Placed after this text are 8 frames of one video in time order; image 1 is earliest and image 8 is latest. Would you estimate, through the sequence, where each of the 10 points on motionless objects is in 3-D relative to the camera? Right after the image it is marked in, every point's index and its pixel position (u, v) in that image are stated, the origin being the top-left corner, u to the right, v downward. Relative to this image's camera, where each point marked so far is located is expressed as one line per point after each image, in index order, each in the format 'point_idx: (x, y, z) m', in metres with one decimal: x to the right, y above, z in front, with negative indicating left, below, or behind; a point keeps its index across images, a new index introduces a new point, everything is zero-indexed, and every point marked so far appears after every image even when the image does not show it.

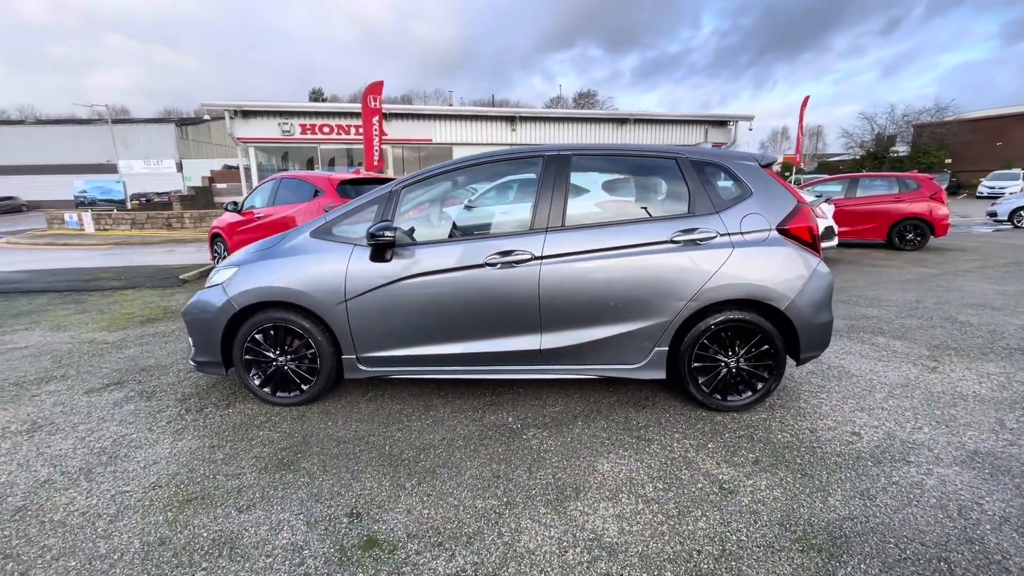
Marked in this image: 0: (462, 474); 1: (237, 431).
0: (-0.2, -0.9, +2.3) m
1: (-1.6, -0.8, +2.8) m
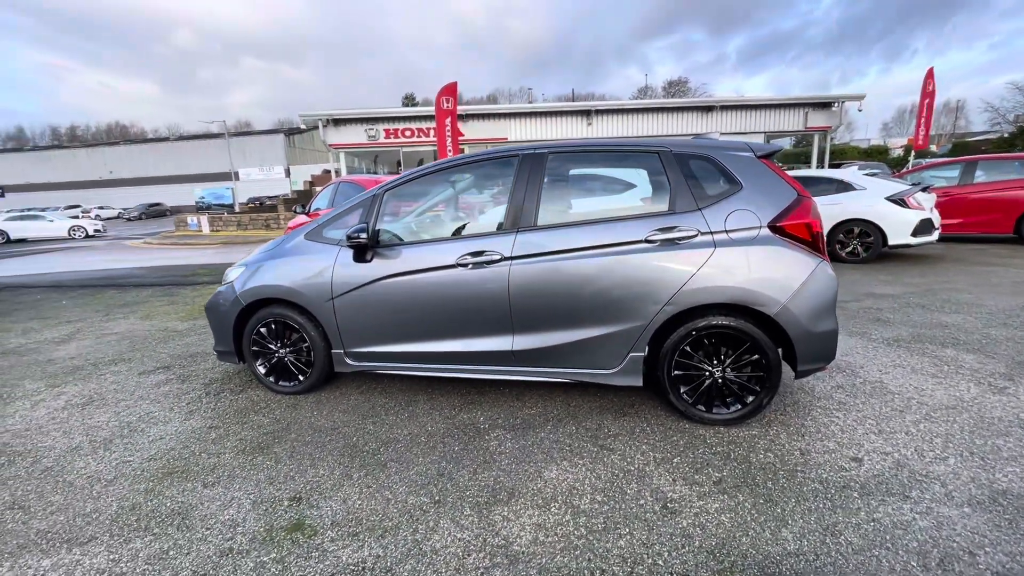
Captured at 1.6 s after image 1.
0: (-0.5, -0.9, +2.4) m
1: (-1.8, -0.8, +3.1) m
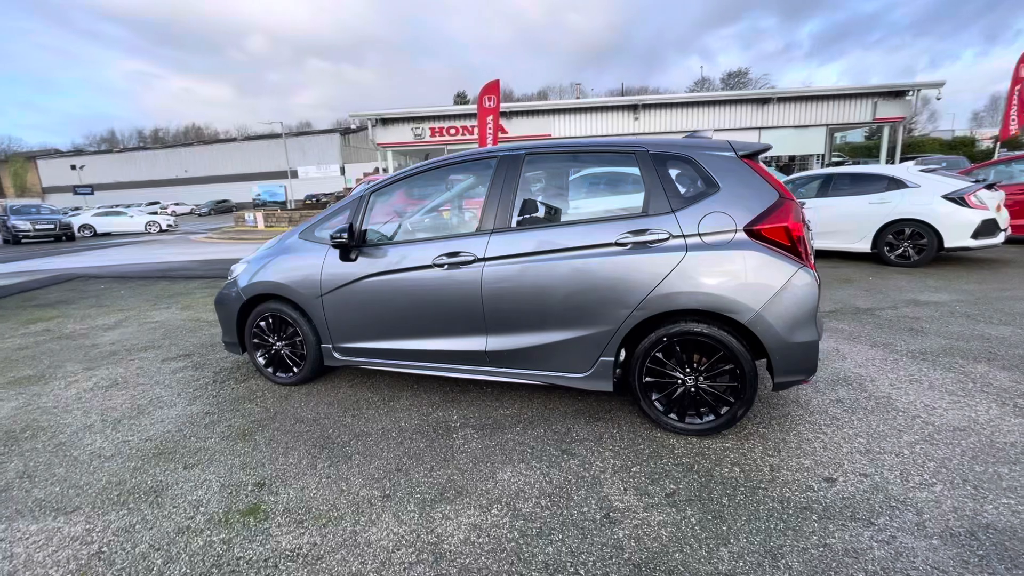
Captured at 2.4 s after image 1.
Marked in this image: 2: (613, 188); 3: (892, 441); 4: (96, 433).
0: (-0.7, -0.9, +2.5) m
1: (-1.9, -0.8, +3.3) m
2: (+0.6, +0.6, +2.7) m
3: (+2.1, -0.8, +2.6) m
4: (-2.6, -0.9, +2.9) m
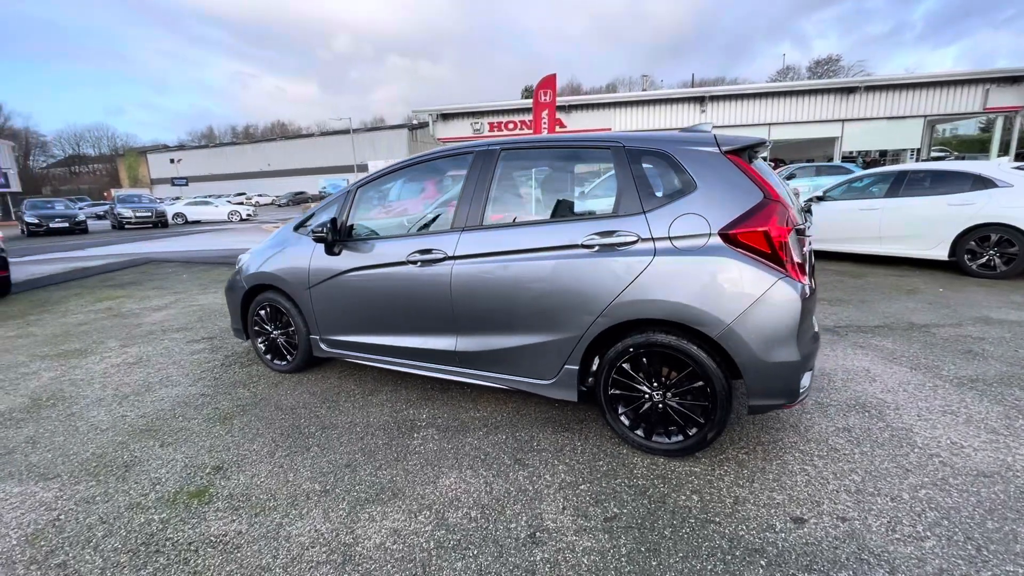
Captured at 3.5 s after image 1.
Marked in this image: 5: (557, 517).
0: (-1.0, -0.9, +2.5) m
1: (-2.1, -0.7, +3.4) m
2: (+0.4, +0.5, +2.6) m
3: (+1.8, -0.9, +2.2) m
4: (-2.8, -0.8, +3.2) m
5: (+0.2, -1.0, +2.0) m
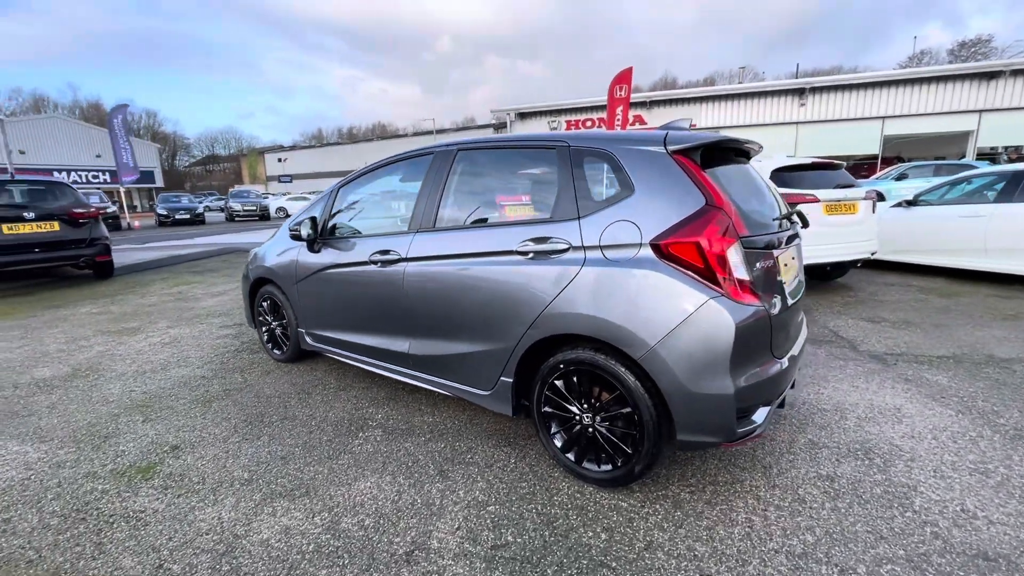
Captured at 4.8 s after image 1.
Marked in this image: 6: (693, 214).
0: (-1.4, -0.9, +2.6) m
1: (-2.2, -0.7, +3.7) m
2: (+0.1, +0.5, +2.4) m
3: (+1.3, -1.0, +1.8) m
4: (-3.0, -0.7, +3.6) m
5: (-0.3, -1.0, +1.9) m
6: (+0.7, +0.3, +1.9) m
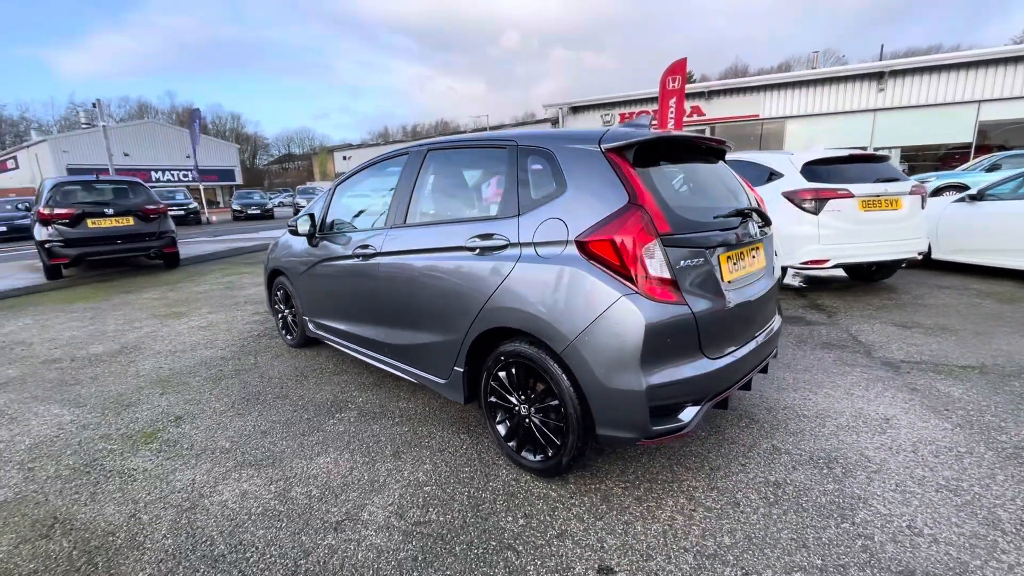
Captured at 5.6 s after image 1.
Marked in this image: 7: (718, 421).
0: (-1.6, -0.8, +2.9) m
1: (-2.3, -0.6, +4.1) m
2: (-0.1, +0.5, +2.5) m
3: (+1.0, -1.0, +1.8) m
4: (-3.1, -0.6, +4.0) m
5: (-0.6, -1.0, +2.1) m
6: (+0.4, +0.3, +1.9) m
7: (+1.2, -0.8, +2.8) m
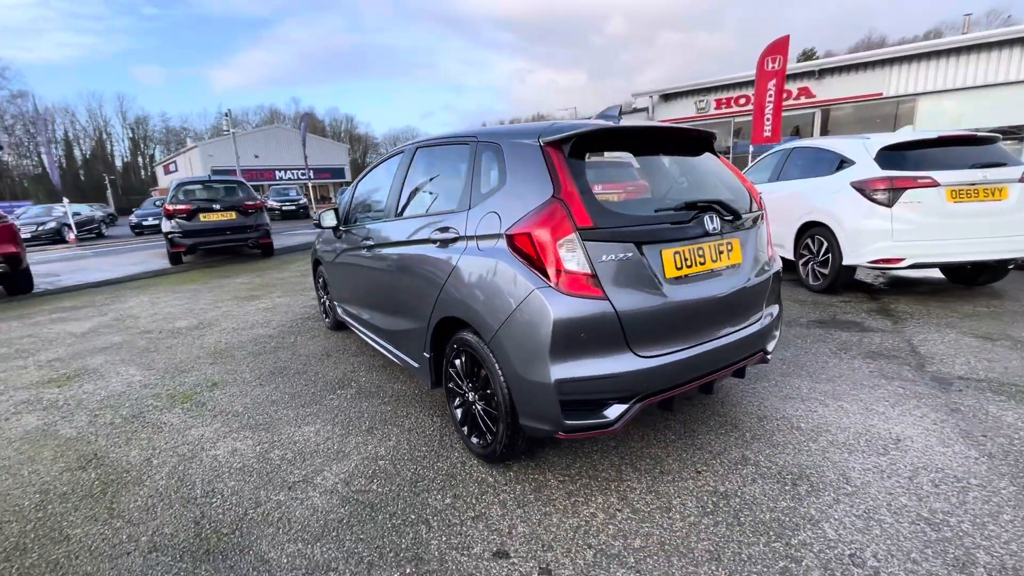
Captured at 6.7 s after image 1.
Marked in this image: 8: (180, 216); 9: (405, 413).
0: (-1.7, -0.7, +3.3) m
1: (-2.2, -0.4, +4.6) m
2: (-0.3, +0.6, +2.6) m
3: (+0.6, -1.0, +1.7) m
4: (-2.9, -0.4, +4.7) m
5: (-0.9, -0.9, +2.3) m
6: (+0.1, +0.3, +2.0) m
7: (+1.0, -0.8, +2.7) m
8: (-6.3, +1.4, +8.9) m
9: (-0.7, -0.8, +2.9) m
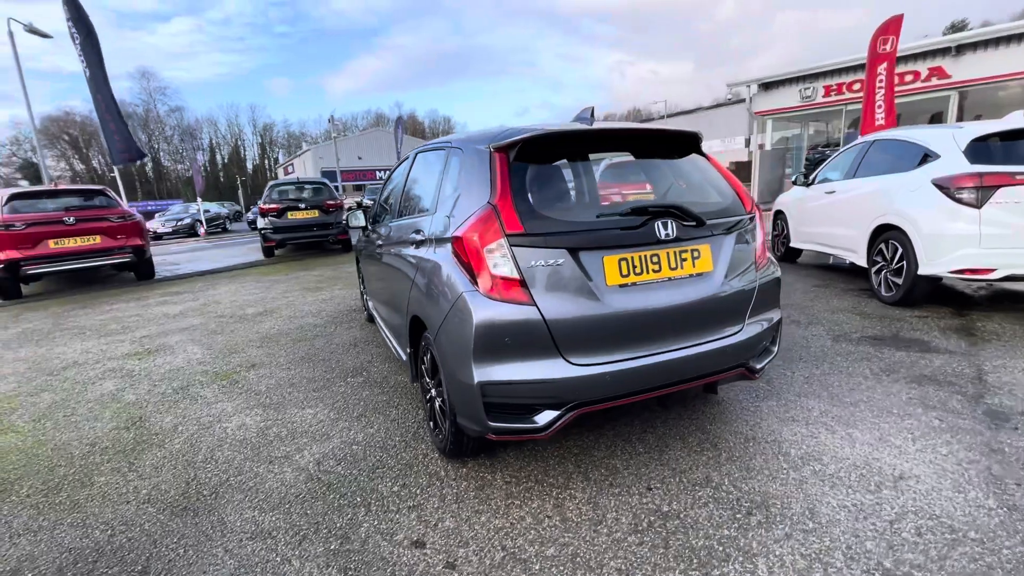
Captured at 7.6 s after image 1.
0: (-1.7, -0.7, +3.7) m
1: (-1.9, -0.4, +5.1) m
2: (-0.4, +0.6, +2.7) m
3: (+0.2, -1.0, +1.7) m
4: (-2.6, -0.4, +5.3) m
5: (-1.1, -0.9, +2.6) m
6: (-0.1, +0.3, +2.0) m
7: (+0.9, -0.8, +2.5) m
8: (-5.1, +1.6, +10.0) m
9: (-0.8, -0.8, +3.1) m
